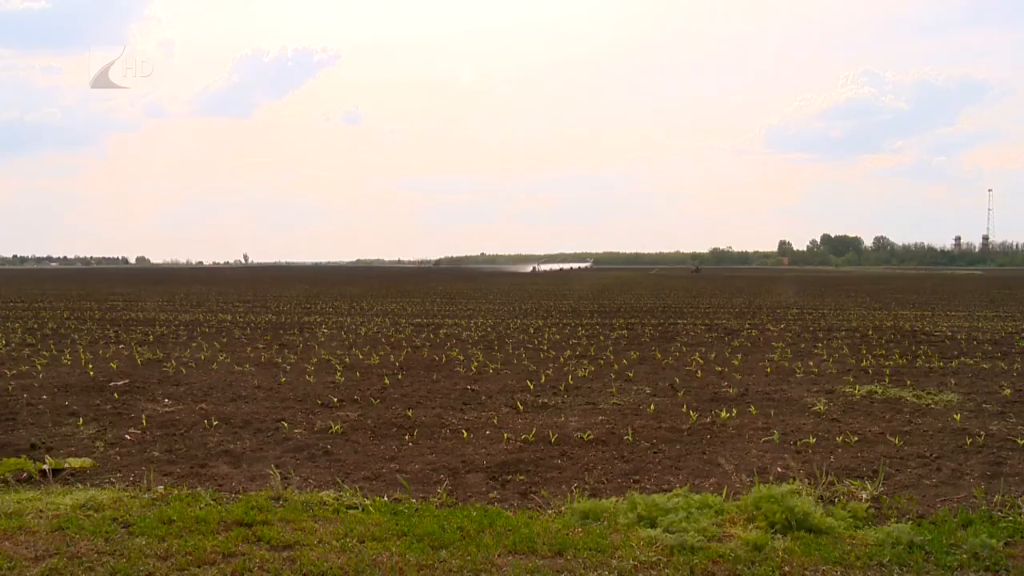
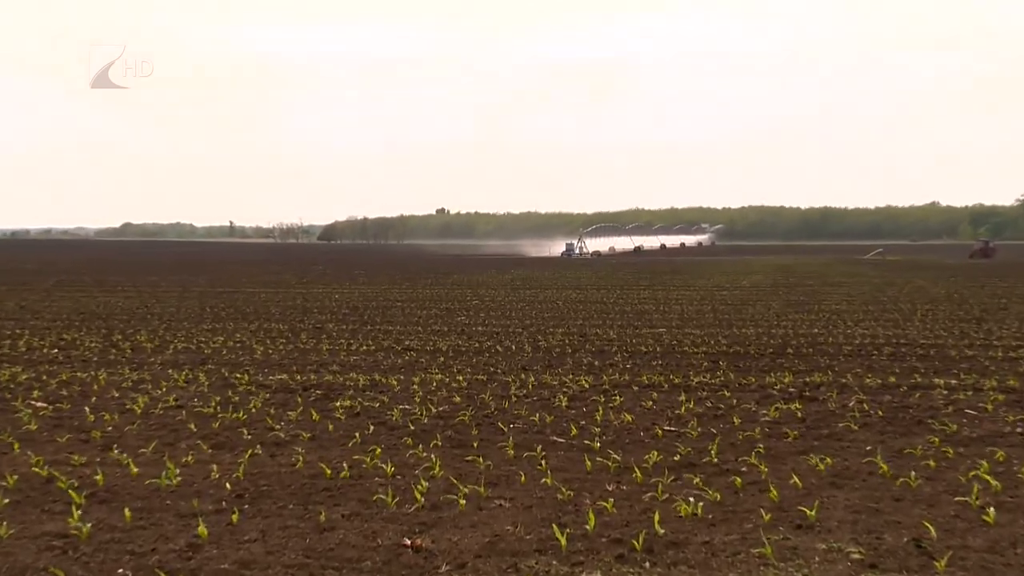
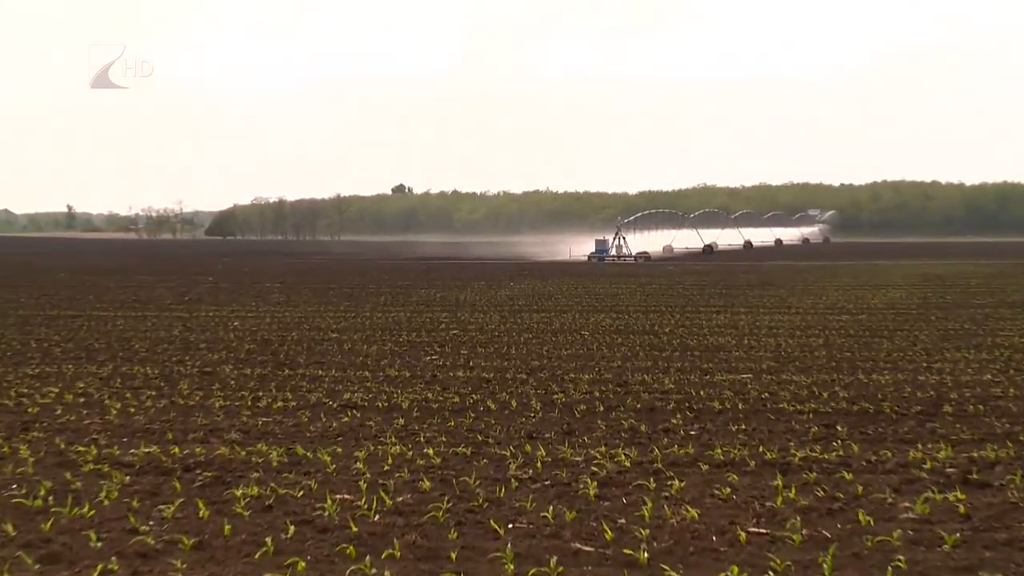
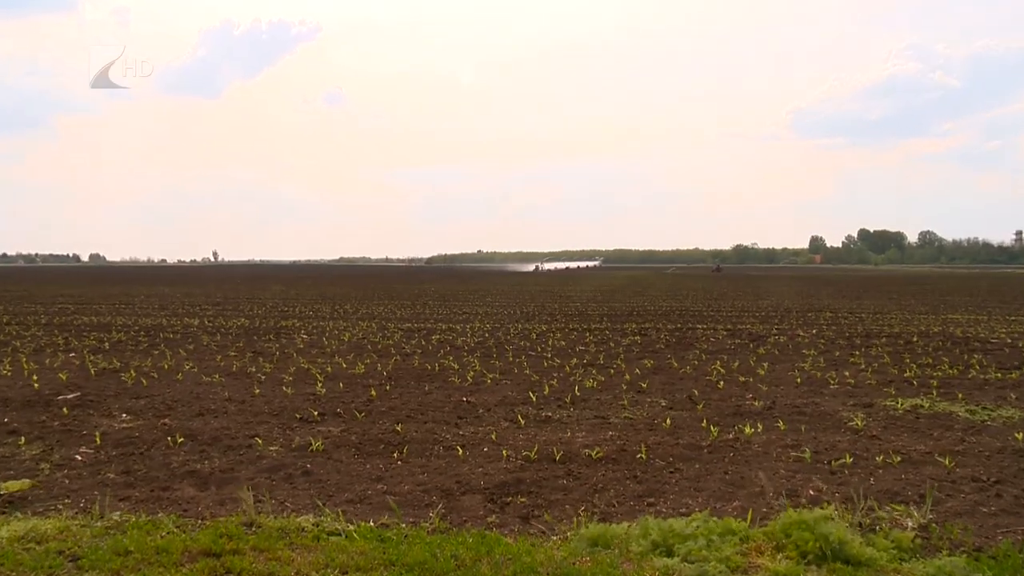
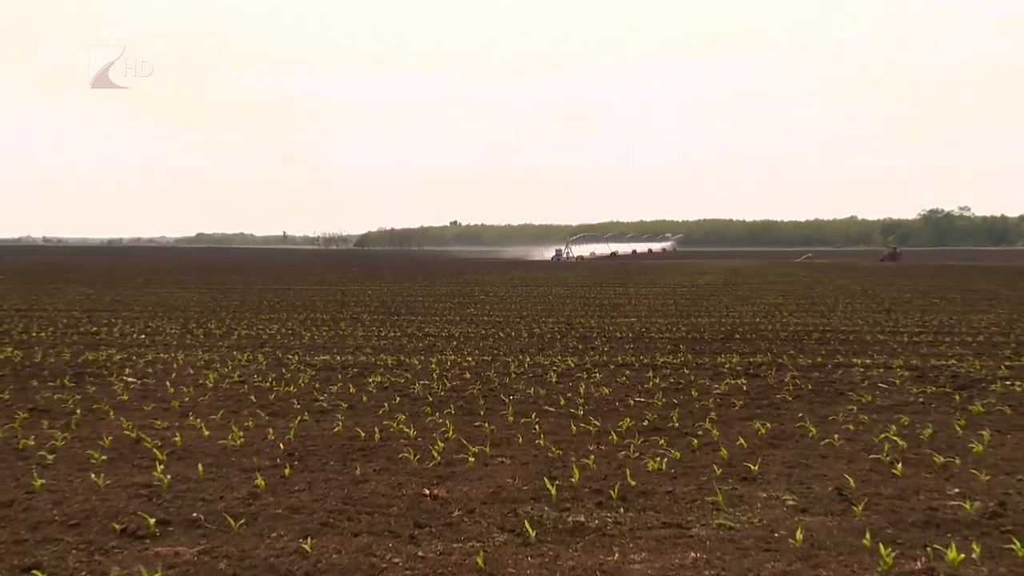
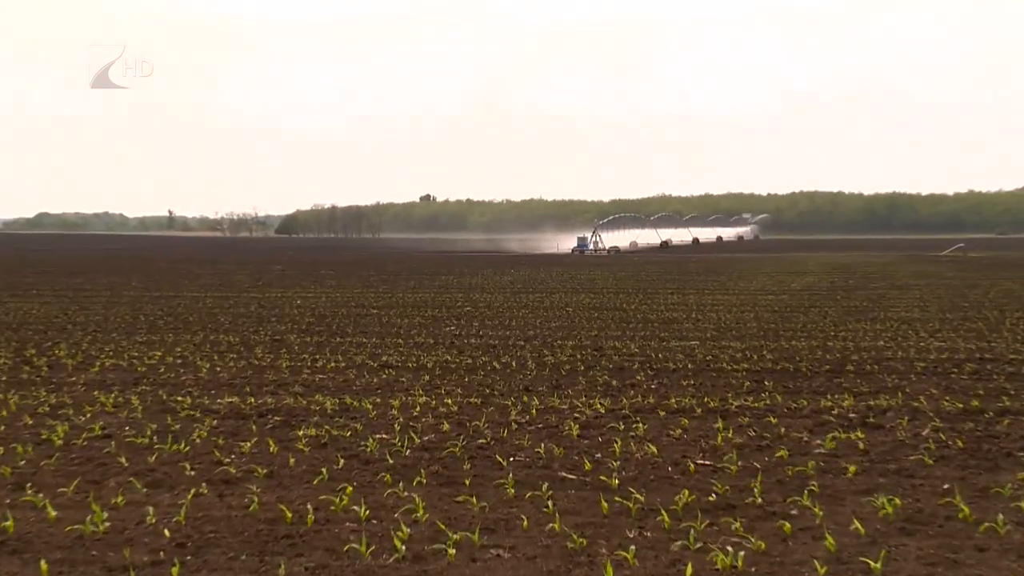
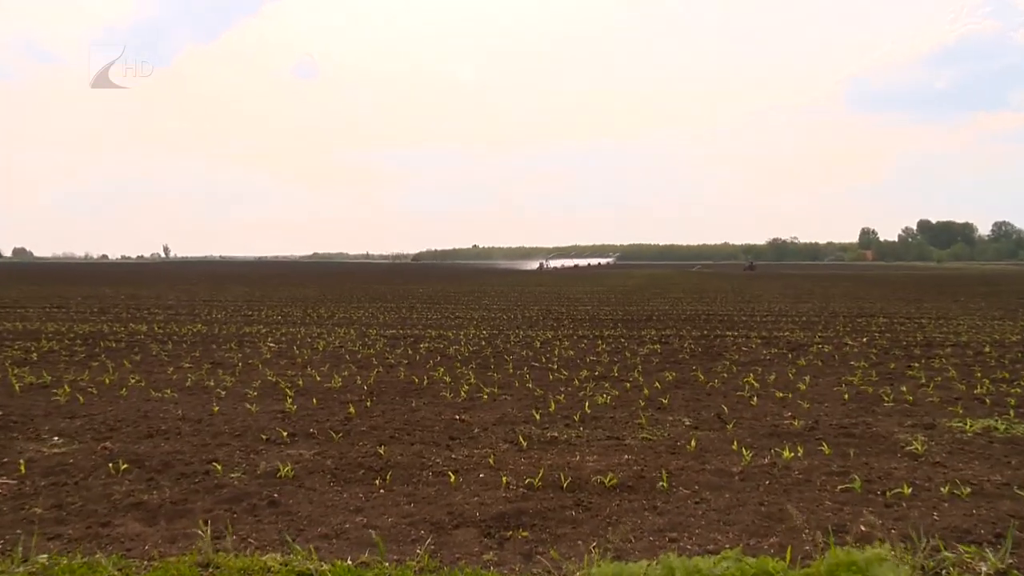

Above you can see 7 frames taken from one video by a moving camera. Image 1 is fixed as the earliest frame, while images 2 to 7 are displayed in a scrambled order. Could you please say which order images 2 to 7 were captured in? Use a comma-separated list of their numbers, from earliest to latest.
4, 7, 5, 2, 6, 3
